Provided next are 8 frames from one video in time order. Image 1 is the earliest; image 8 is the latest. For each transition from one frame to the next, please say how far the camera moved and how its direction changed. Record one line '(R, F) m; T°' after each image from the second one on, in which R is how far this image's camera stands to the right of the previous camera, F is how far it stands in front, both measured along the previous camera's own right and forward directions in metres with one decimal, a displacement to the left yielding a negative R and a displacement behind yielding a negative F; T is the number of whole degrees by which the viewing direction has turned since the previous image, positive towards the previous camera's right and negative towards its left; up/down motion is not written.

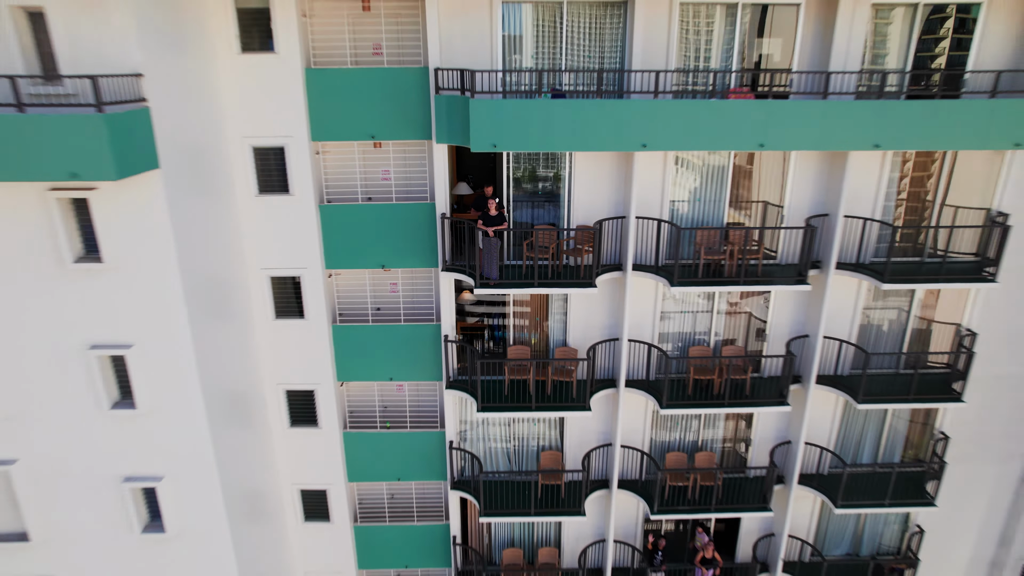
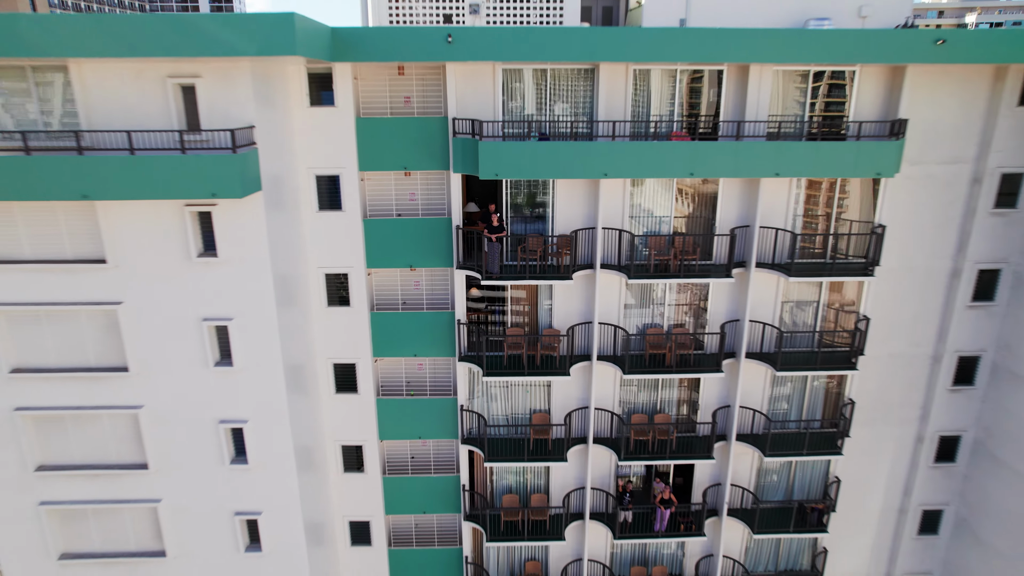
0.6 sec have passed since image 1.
(0.0, -2.7) m; 0°
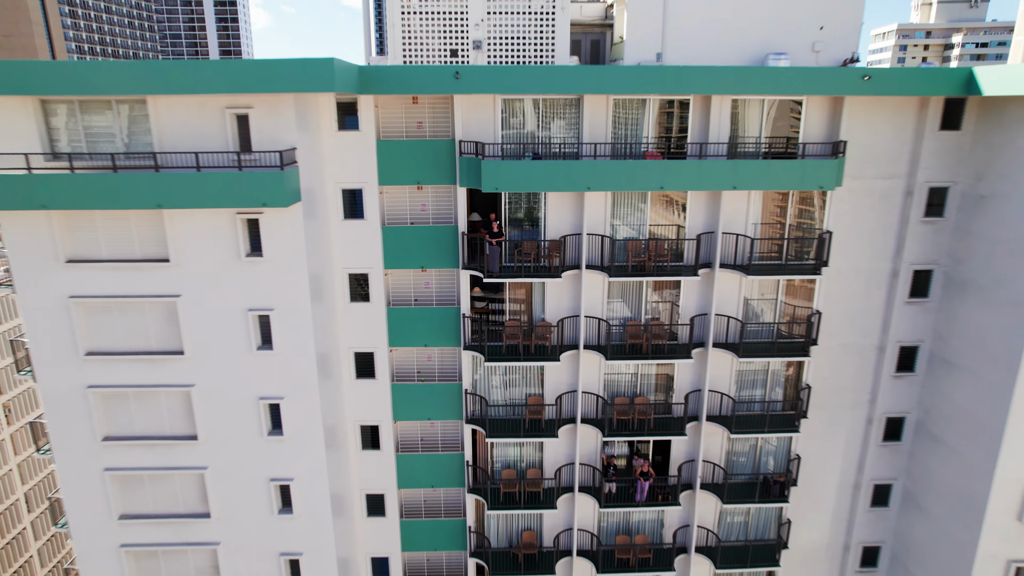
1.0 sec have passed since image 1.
(+0.1, -1.8) m; 0°
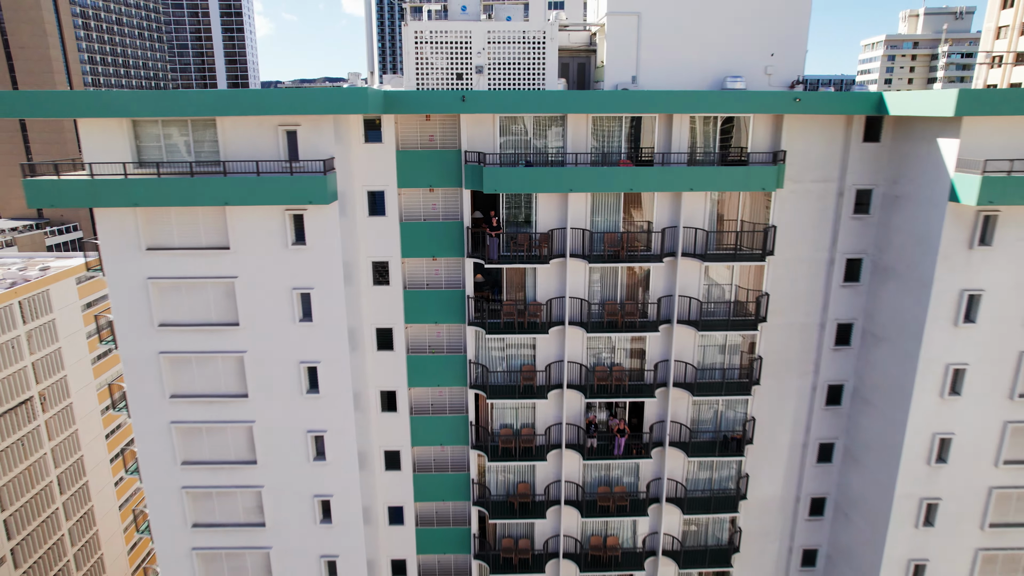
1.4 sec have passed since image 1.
(+0.1, -2.6) m; 0°
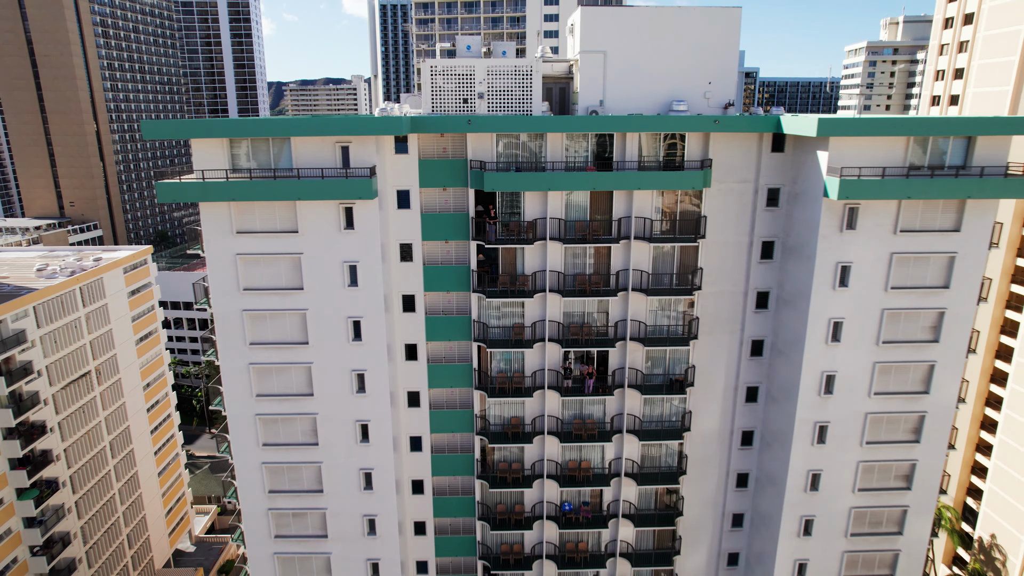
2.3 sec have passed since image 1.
(+0.2, -5.0) m; 0°
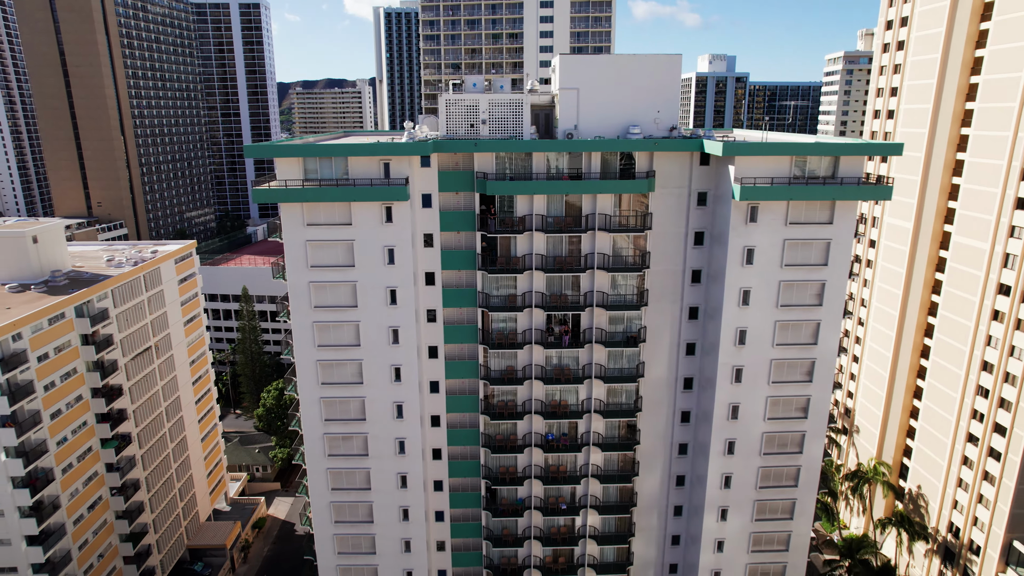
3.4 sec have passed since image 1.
(+0.3, -7.1) m; 0°
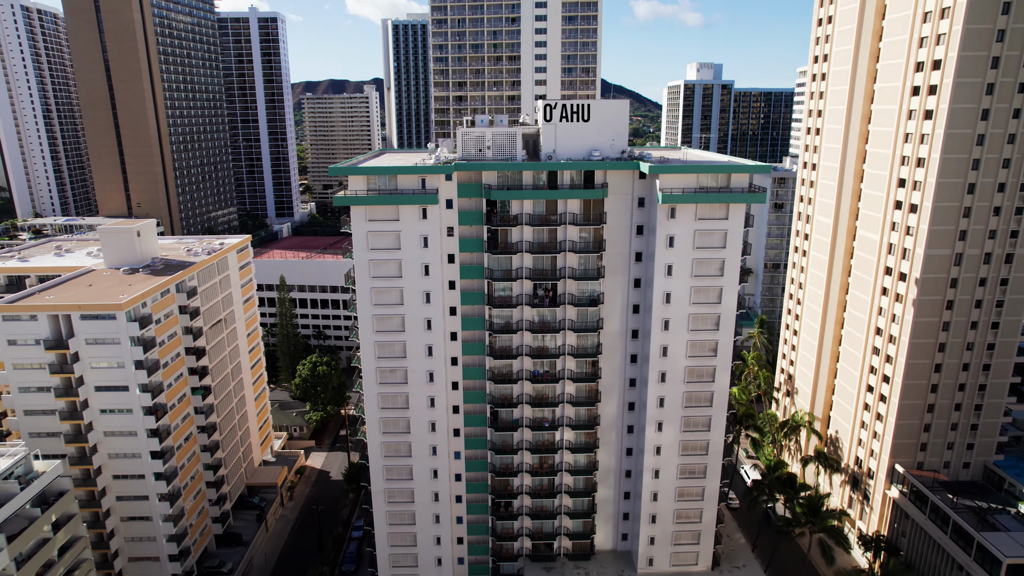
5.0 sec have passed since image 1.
(+0.3, -12.1) m; 0°
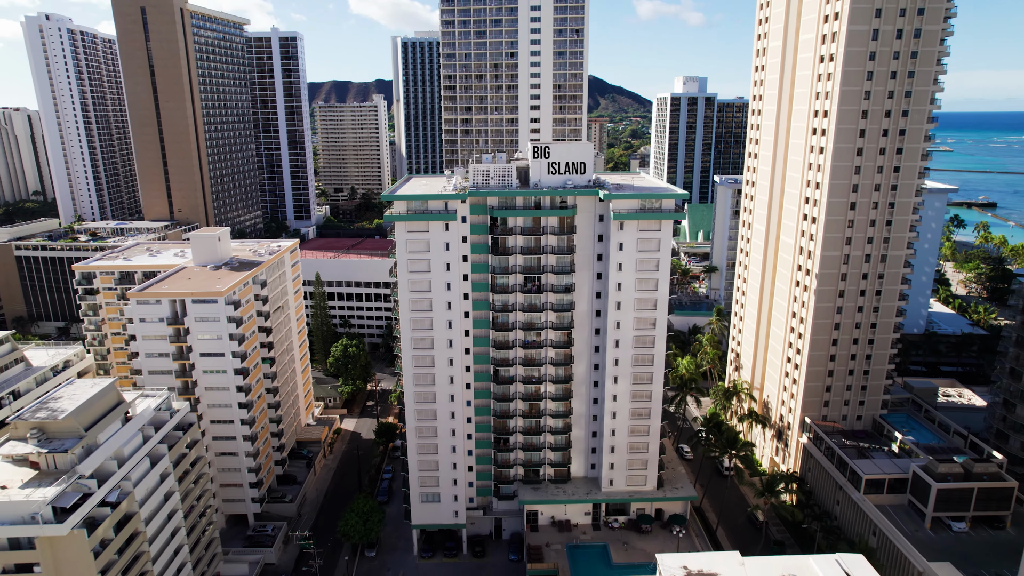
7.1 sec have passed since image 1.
(+0.5, -15.7) m; 0°
